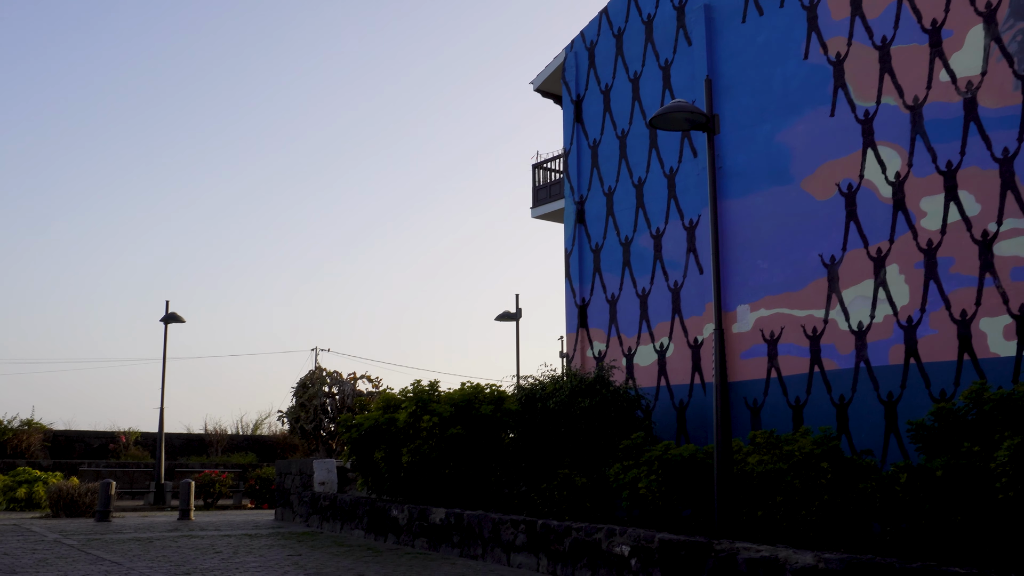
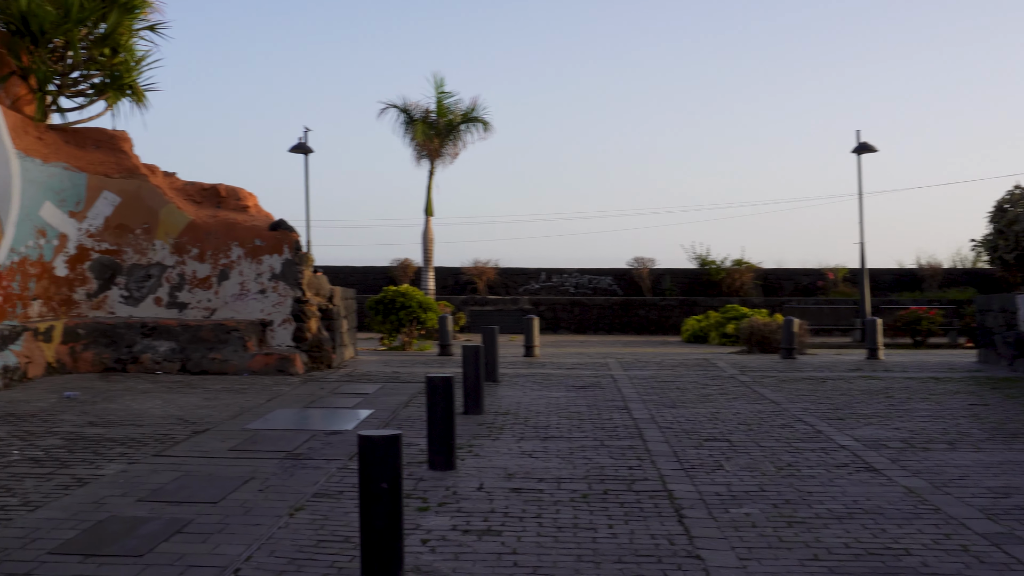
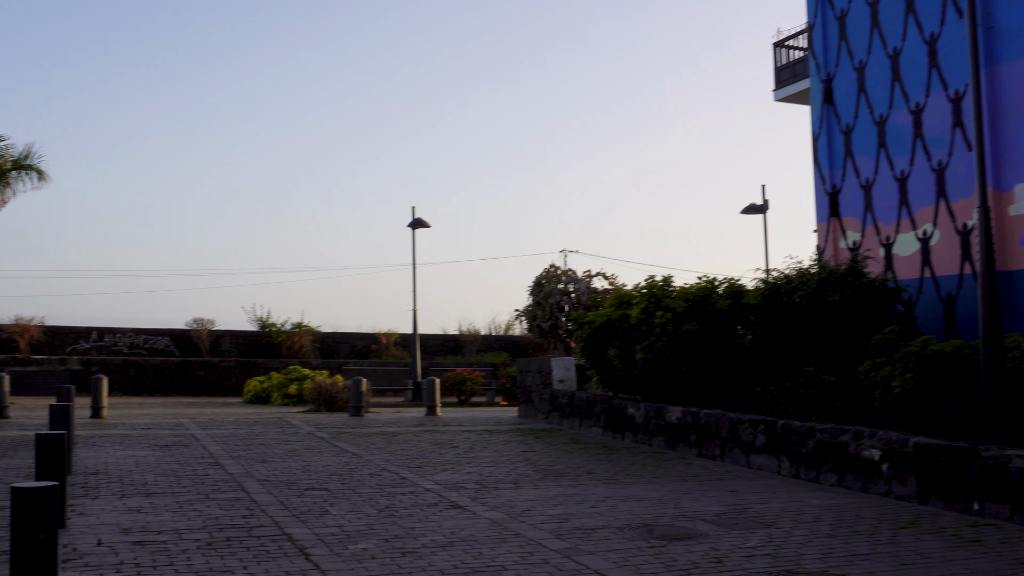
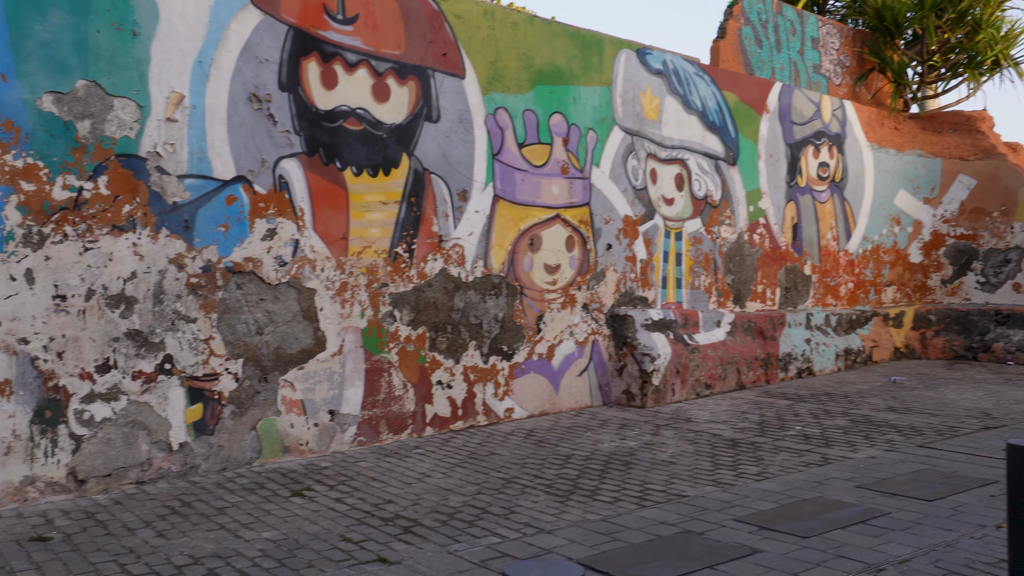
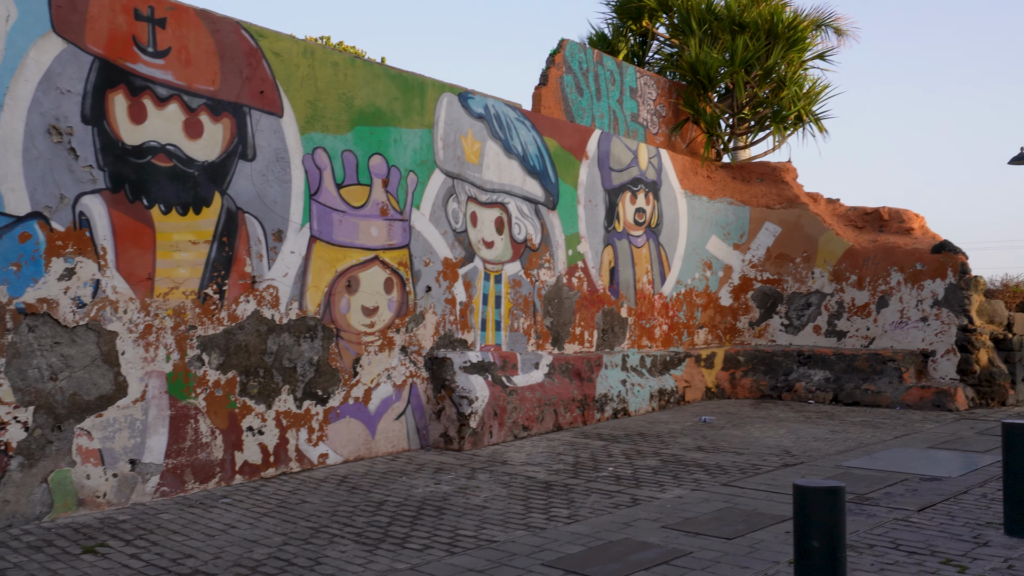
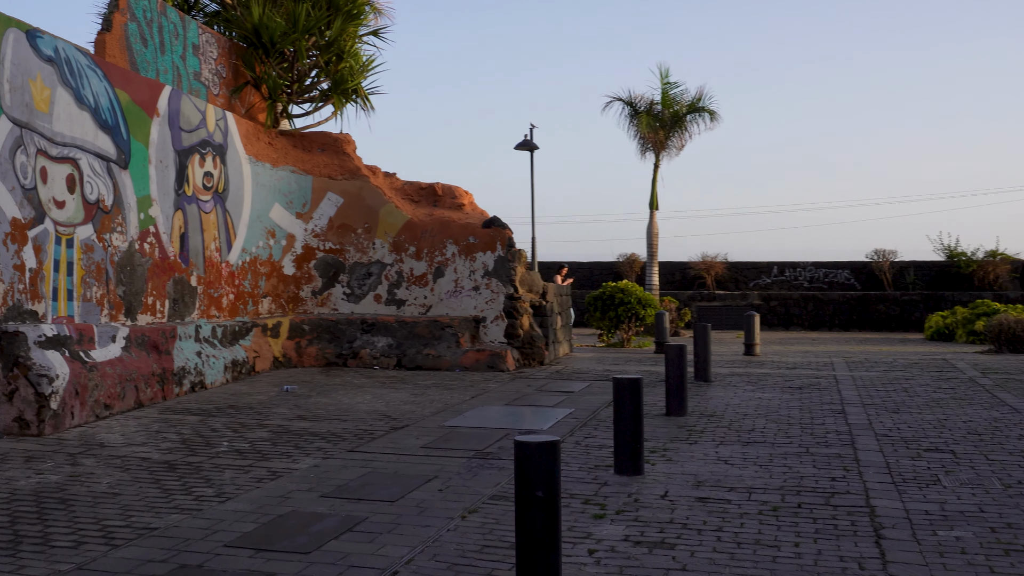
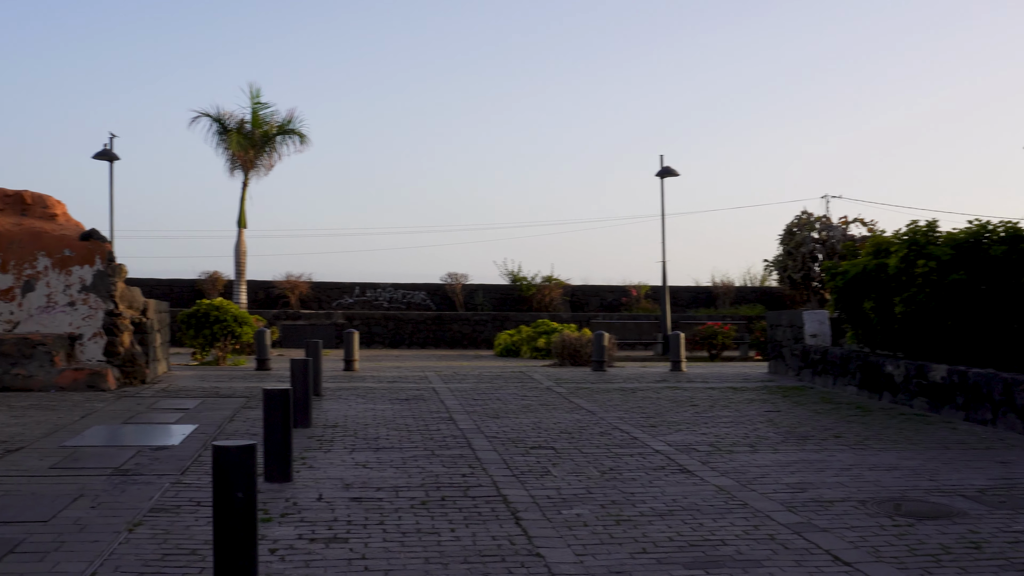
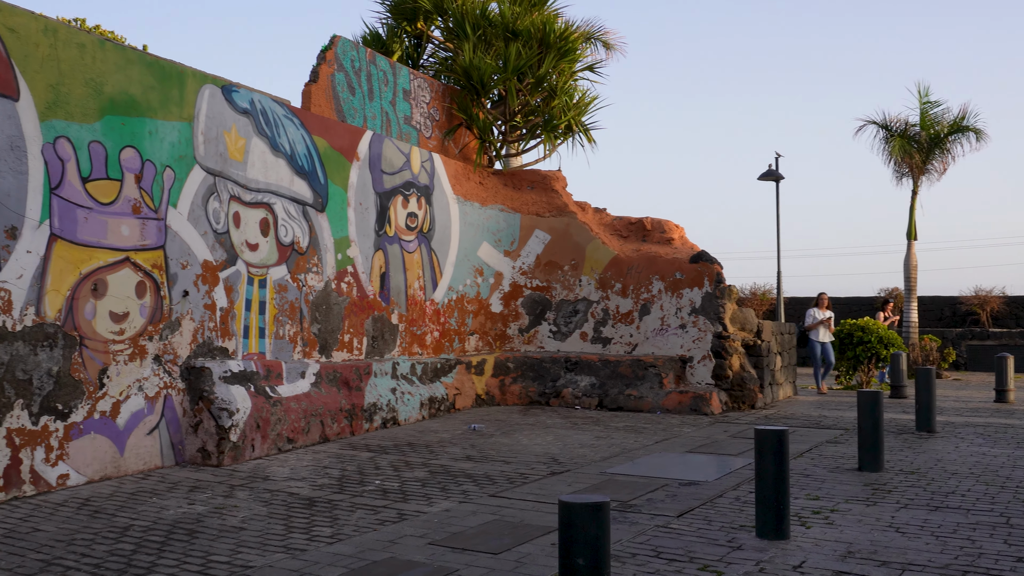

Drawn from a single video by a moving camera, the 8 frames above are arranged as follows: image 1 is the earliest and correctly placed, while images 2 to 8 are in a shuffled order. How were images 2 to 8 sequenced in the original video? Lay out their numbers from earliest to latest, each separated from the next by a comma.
3, 7, 2, 6, 8, 5, 4
